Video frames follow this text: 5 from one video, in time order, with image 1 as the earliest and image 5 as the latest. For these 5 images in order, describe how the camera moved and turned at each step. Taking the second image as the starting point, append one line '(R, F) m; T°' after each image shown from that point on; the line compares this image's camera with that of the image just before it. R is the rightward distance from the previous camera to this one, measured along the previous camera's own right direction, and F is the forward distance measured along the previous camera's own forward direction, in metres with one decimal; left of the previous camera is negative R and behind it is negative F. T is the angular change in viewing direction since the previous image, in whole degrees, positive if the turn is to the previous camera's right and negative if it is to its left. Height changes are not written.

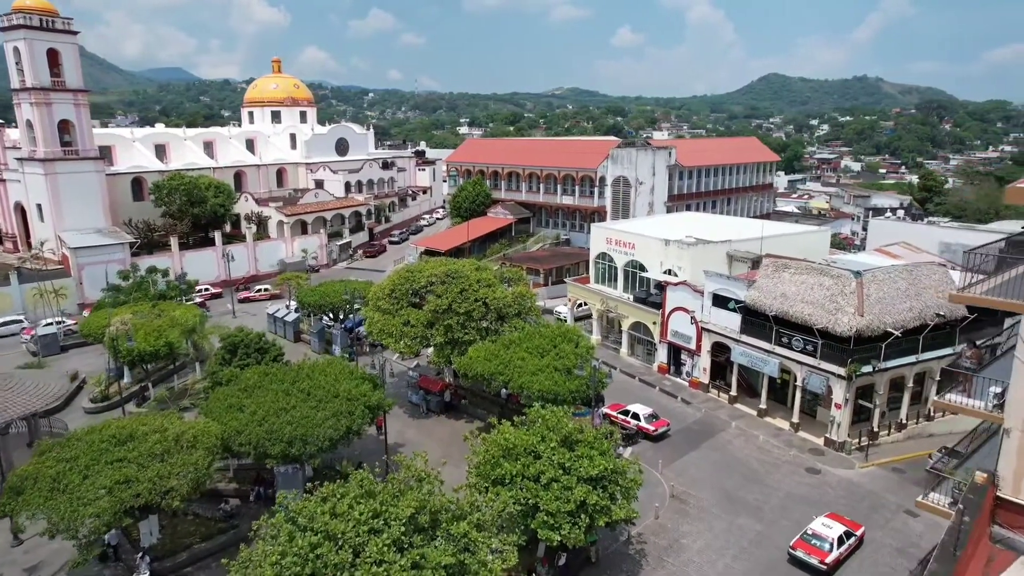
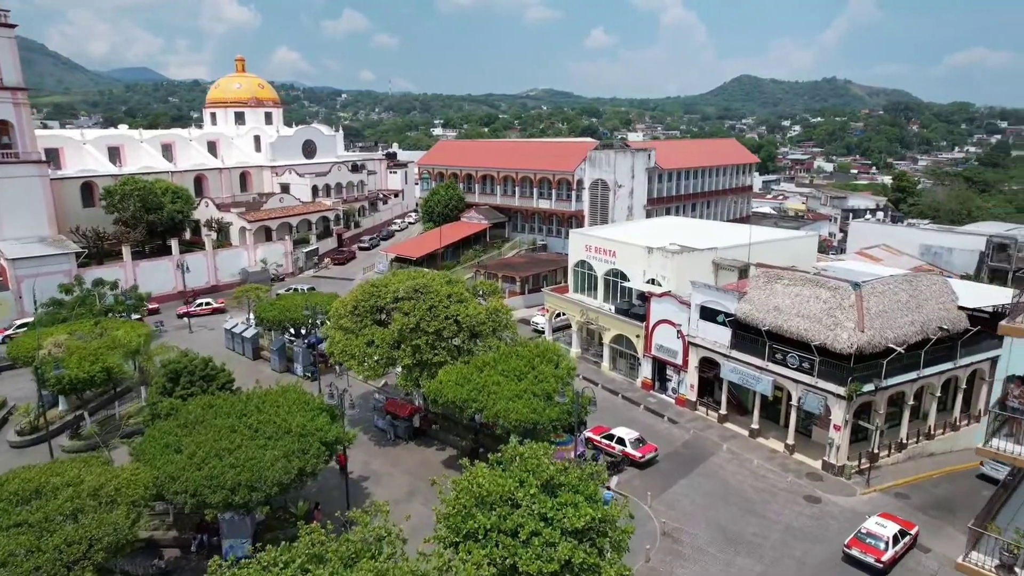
(+0.1, +2.1) m; +2°
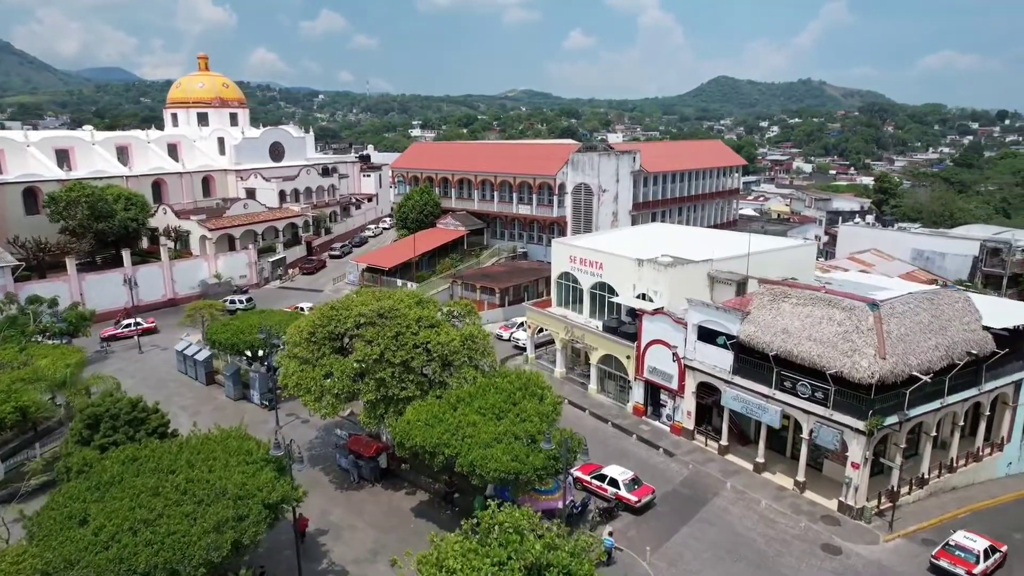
(+0.1, +2.9) m; +2°
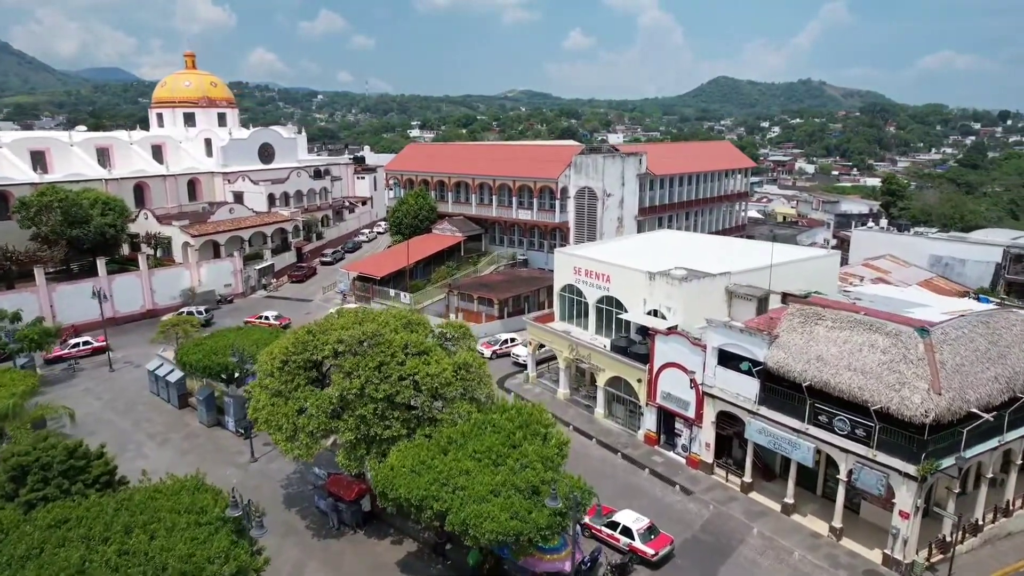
(0.0, +2.6) m; 0°
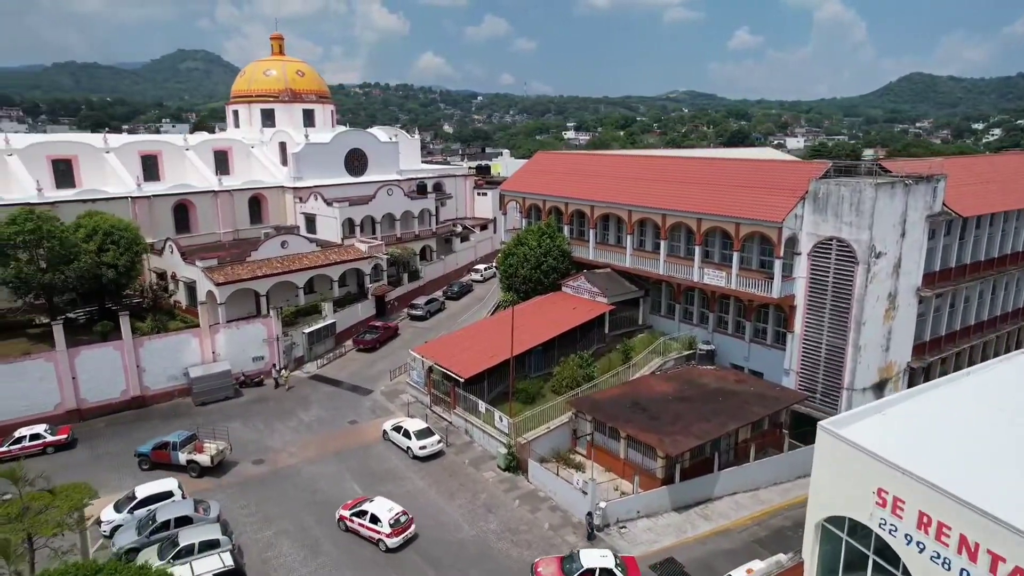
(-1.2, +18.6) m; -13°
